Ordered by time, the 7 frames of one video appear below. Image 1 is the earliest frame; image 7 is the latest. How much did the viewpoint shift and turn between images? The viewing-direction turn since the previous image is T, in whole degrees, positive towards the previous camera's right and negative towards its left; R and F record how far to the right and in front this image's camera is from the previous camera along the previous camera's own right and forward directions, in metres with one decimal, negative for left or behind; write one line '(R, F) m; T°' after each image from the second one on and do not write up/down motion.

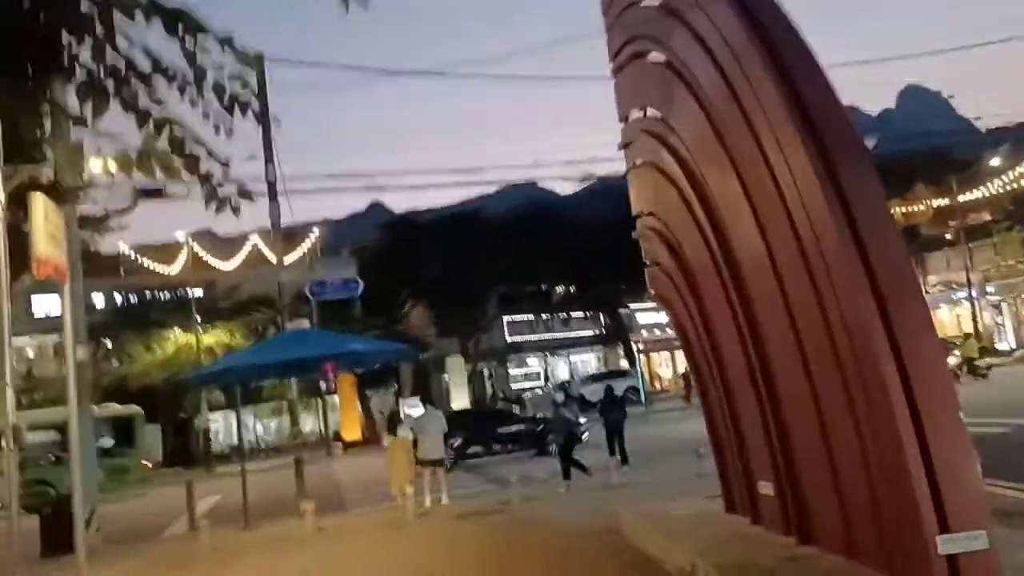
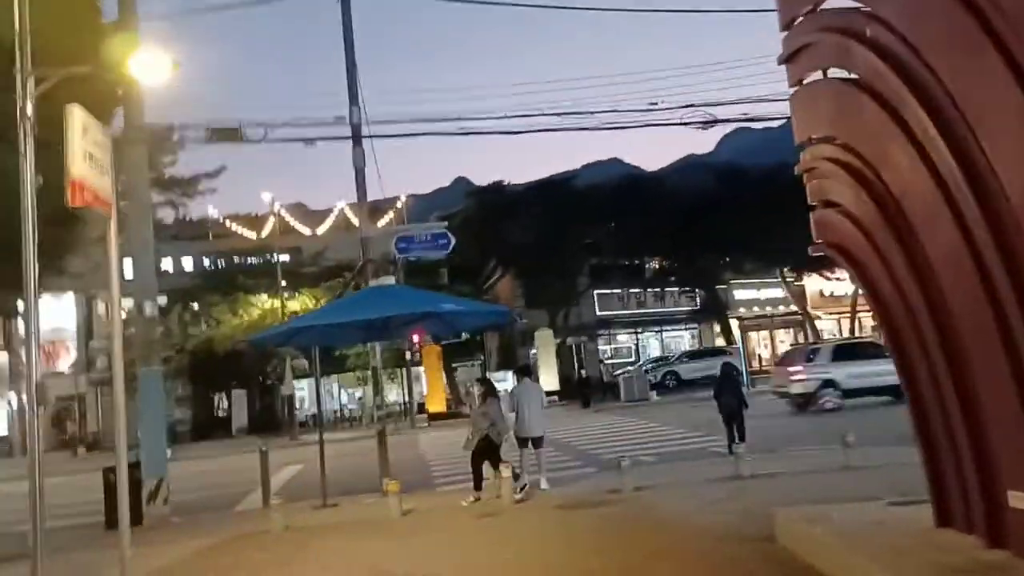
(-0.5, +2.3) m; -5°
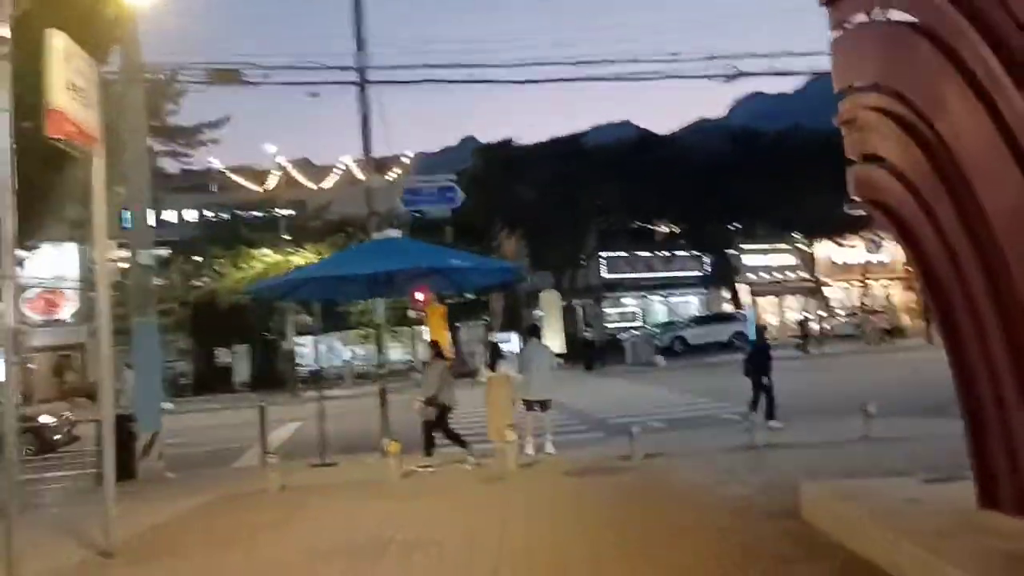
(-0.1, +0.7) m; 0°
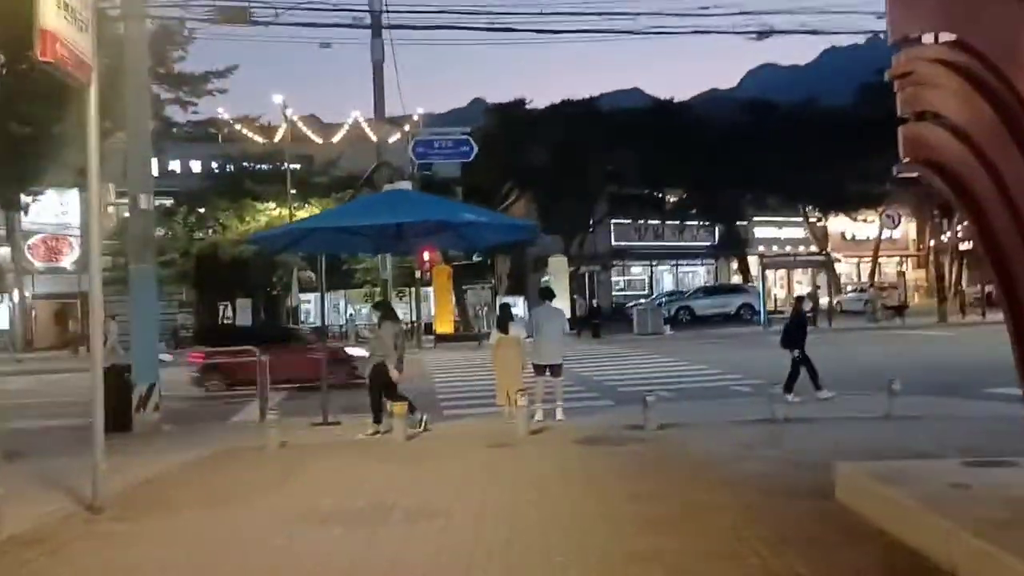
(-0.2, +0.6) m; 0°
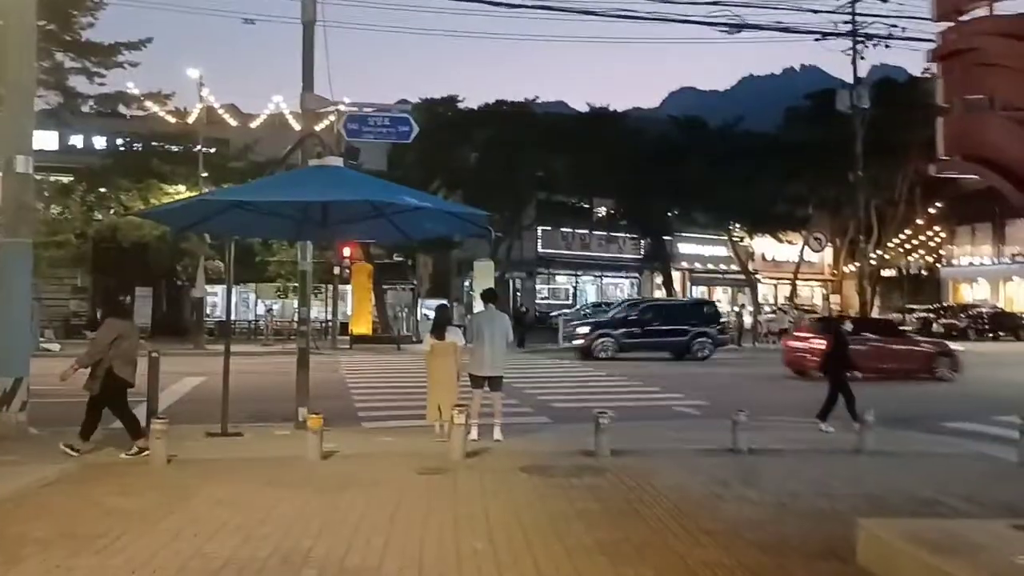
(-0.3, +1.8) m; +5°
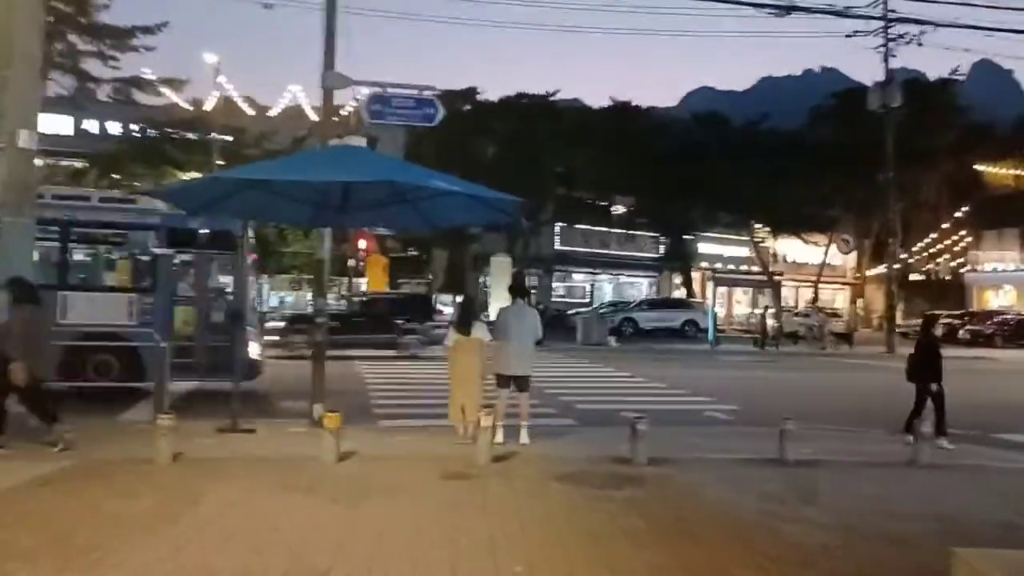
(-0.3, +0.8) m; -1°
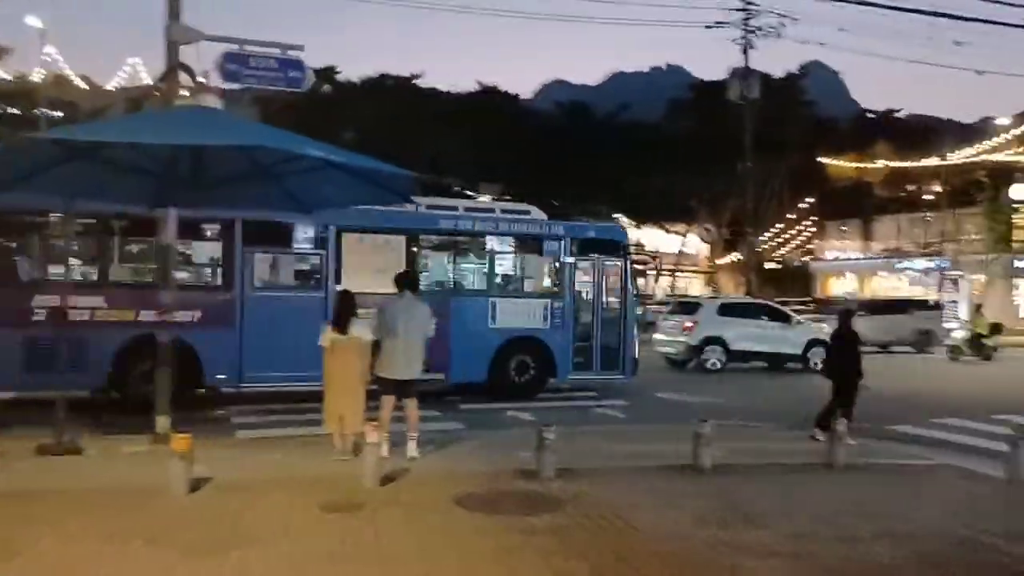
(-0.4, +1.5) m; +9°
